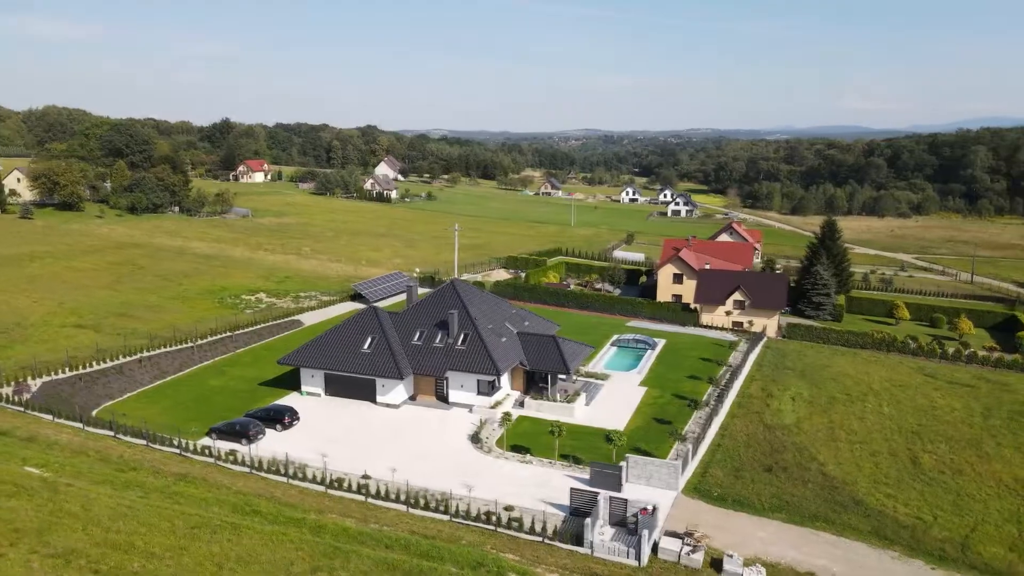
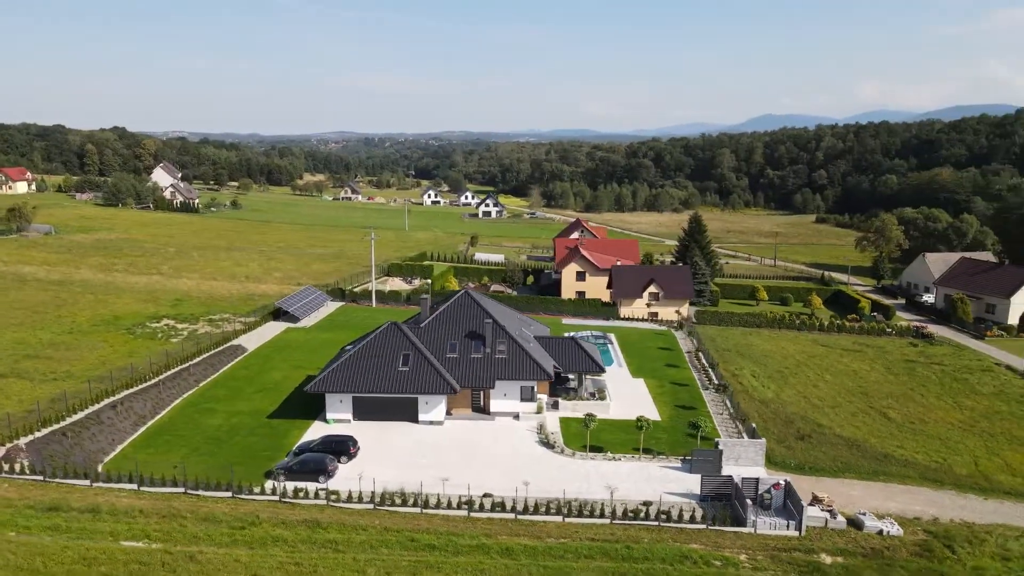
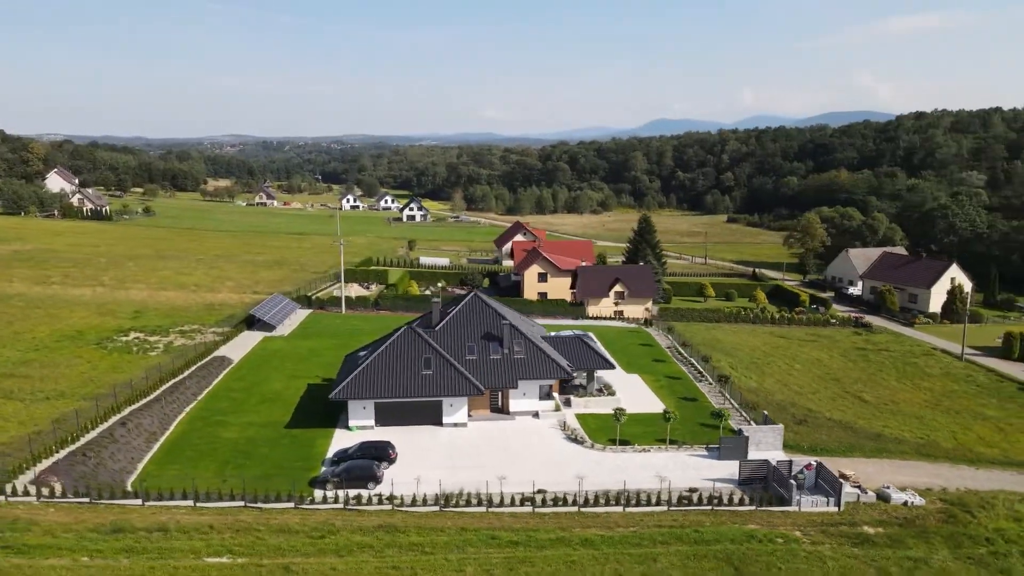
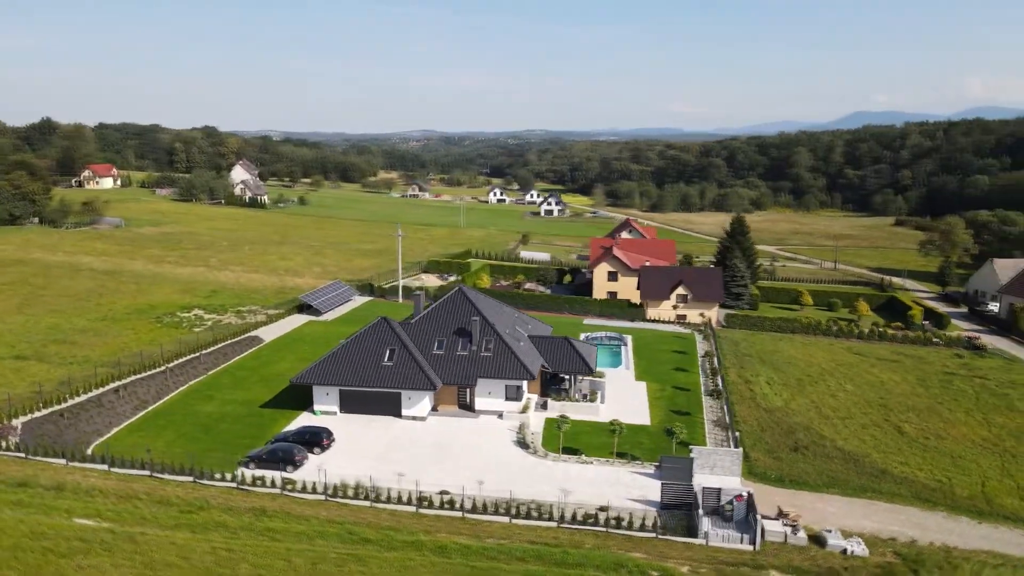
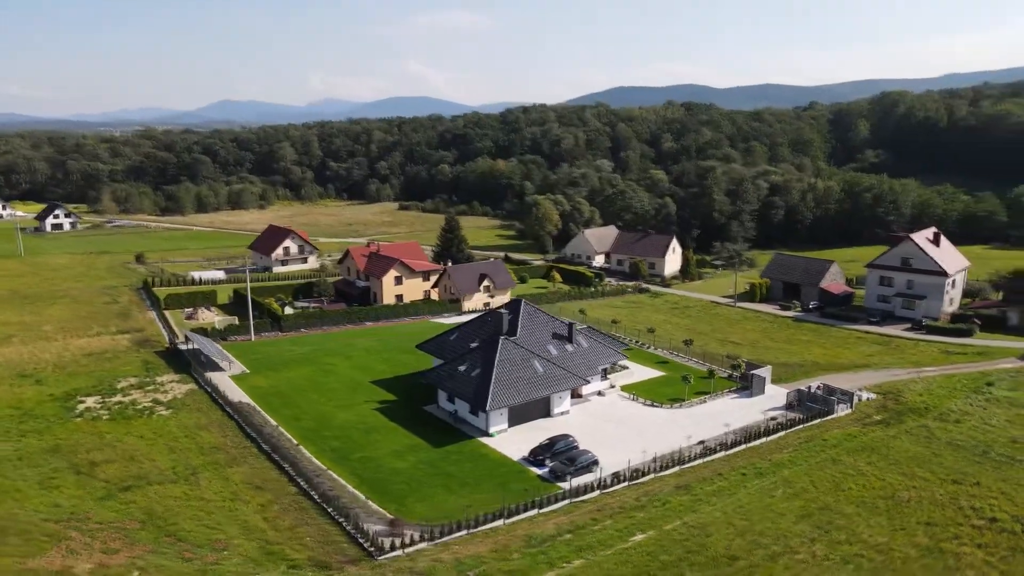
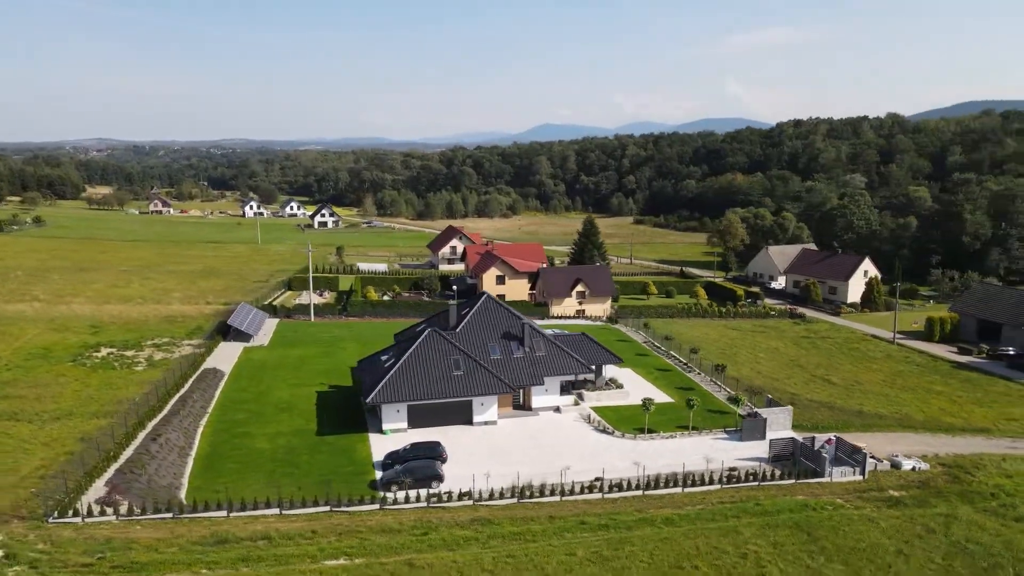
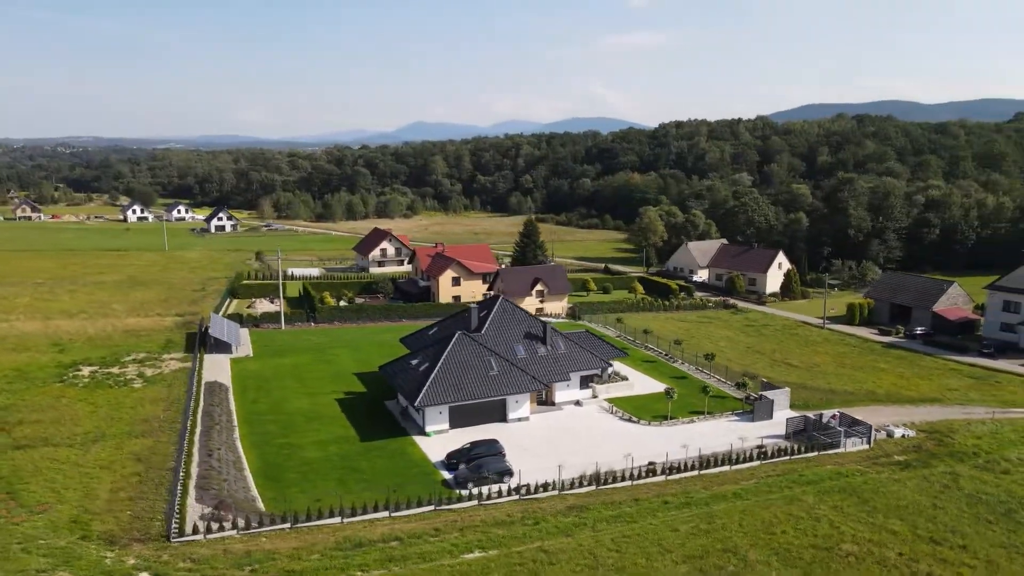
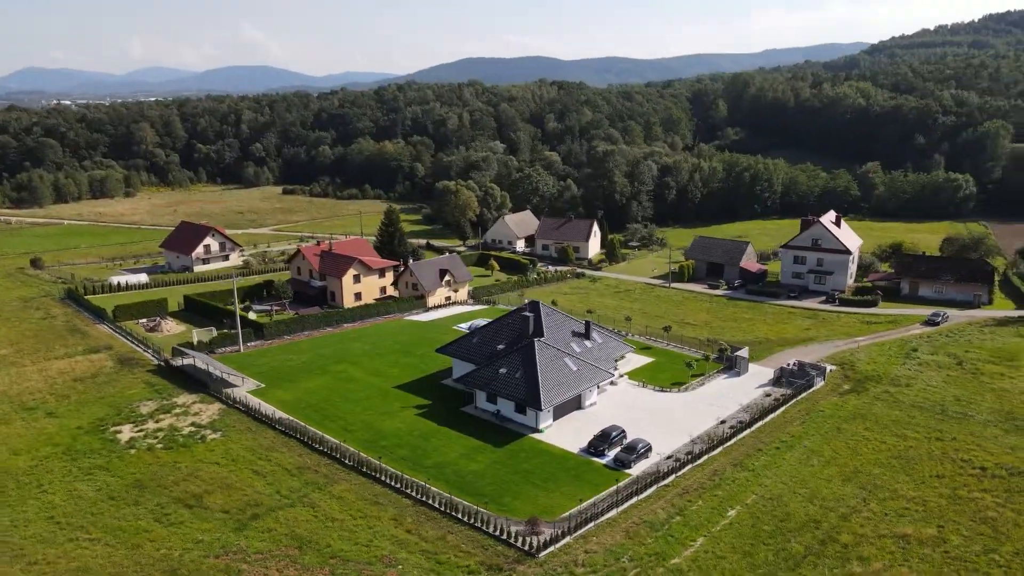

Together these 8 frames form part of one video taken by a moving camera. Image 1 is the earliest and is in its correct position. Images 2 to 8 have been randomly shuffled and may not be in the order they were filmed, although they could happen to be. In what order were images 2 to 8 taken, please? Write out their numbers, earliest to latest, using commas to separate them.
4, 2, 3, 6, 7, 5, 8
